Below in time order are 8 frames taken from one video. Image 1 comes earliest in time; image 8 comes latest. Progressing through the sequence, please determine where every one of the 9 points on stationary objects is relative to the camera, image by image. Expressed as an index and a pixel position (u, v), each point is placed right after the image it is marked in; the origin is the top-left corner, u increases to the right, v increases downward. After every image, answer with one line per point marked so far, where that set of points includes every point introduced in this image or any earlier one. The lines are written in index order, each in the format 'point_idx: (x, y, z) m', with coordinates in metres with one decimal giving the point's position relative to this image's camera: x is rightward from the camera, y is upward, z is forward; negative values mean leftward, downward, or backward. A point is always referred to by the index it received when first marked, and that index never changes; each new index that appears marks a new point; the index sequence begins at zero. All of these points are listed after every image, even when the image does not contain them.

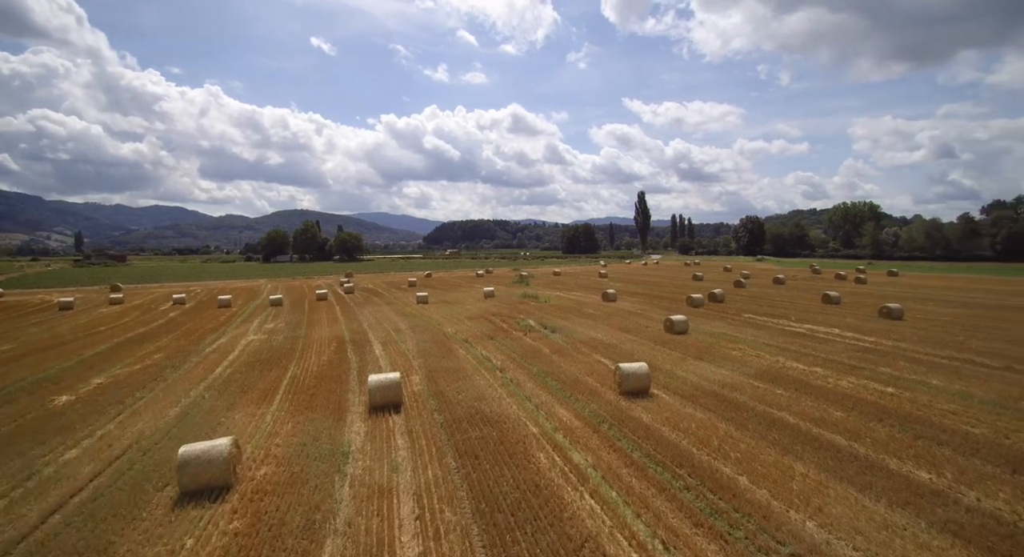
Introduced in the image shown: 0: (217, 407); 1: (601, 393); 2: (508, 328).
0: (-5.9, -2.6, +10.2) m
1: (+1.8, -2.3, +10.4) m
2: (-0.2, -1.7, +17.1) m
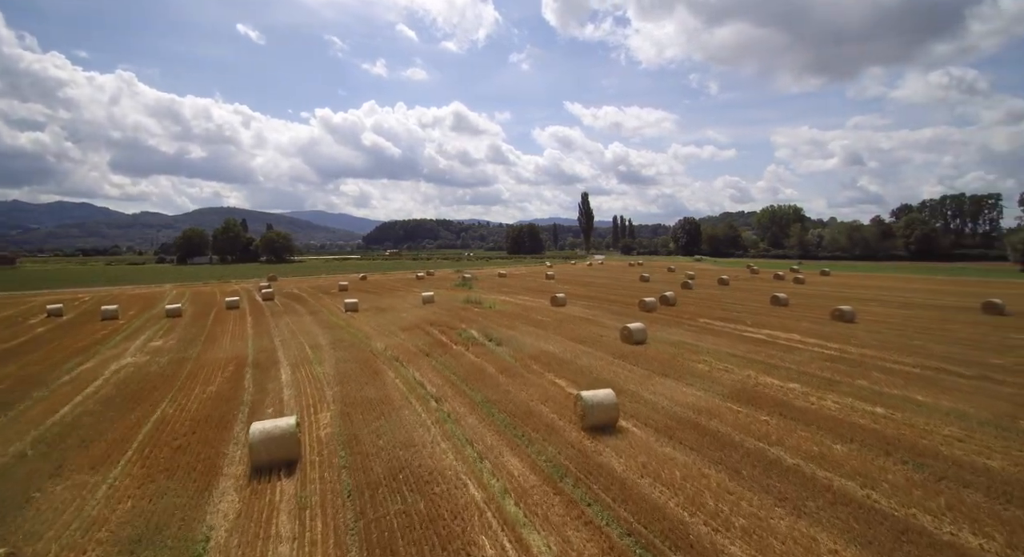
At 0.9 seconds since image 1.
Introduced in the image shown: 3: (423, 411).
0: (-6.9, -2.8, +7.4) m
1: (+0.8, -2.5, +8.4) m
2: (-1.9, -1.8, +14.8) m
3: (-1.6, -2.4, +9.3) m
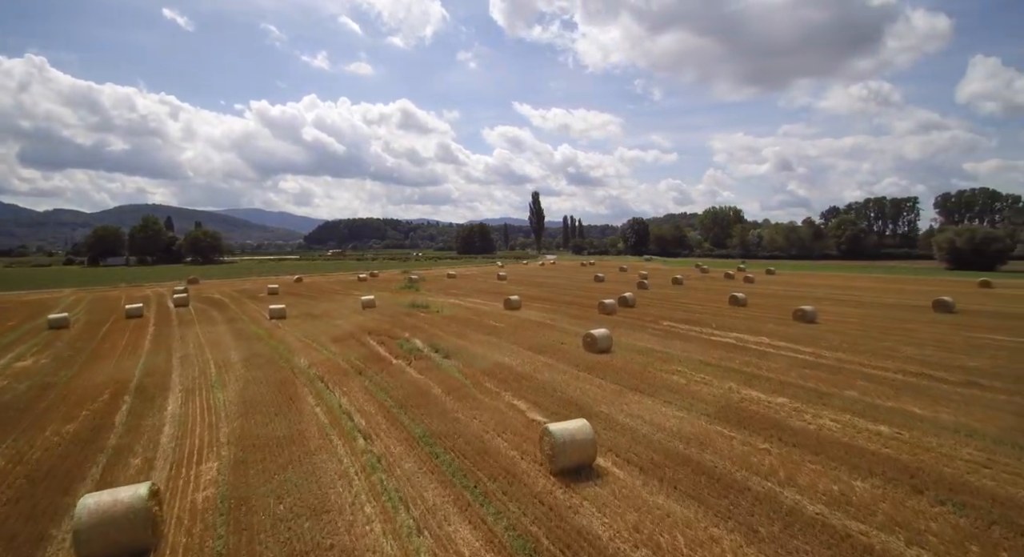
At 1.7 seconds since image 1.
0: (-7.4, -2.9, +4.8) m
1: (+0.1, -2.5, +6.5) m
2: (-3.2, -1.9, +12.7) m
3: (-2.3, -2.5, +7.2) m
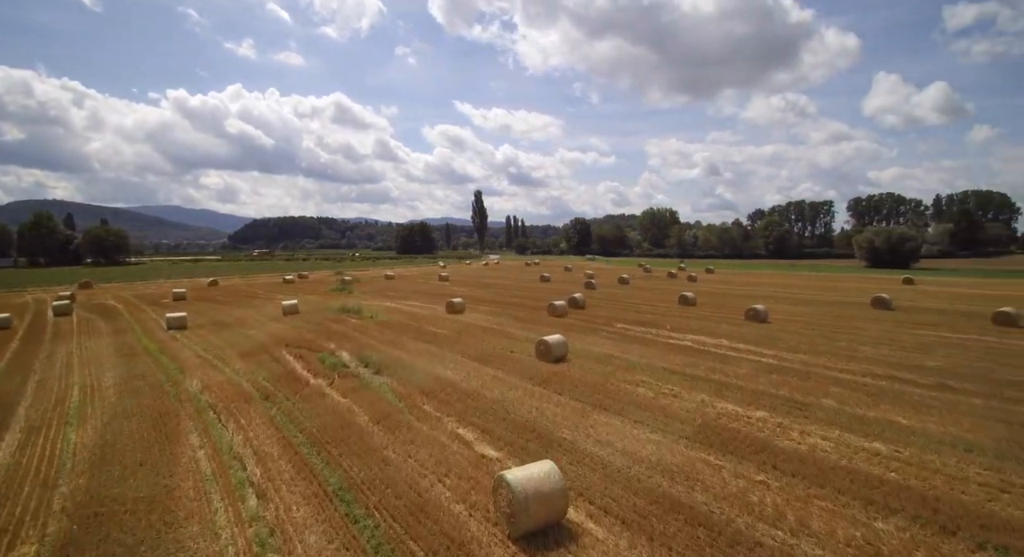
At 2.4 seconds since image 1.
0: (-7.6, -2.9, +2.3) m
1: (-0.4, -2.5, +4.9) m
2: (-4.4, -2.0, +10.6) m
3: (-2.9, -2.5, +5.2) m
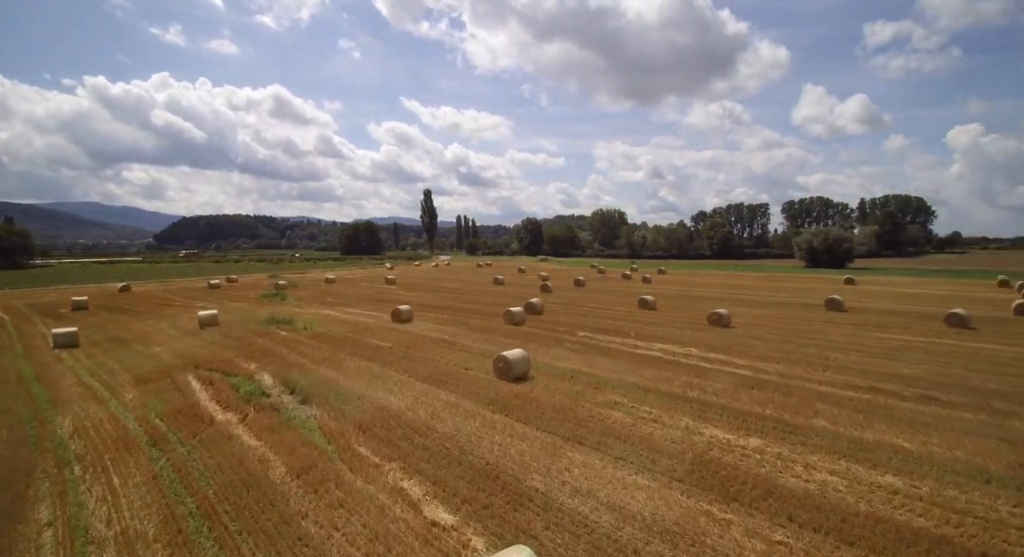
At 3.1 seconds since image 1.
0: (-7.6, -3.1, +0.1) m
1: (-0.6, -2.7, +3.3) m
2: (-5.1, -2.1, +8.6) m
3: (-3.1, -2.7, +3.4) m
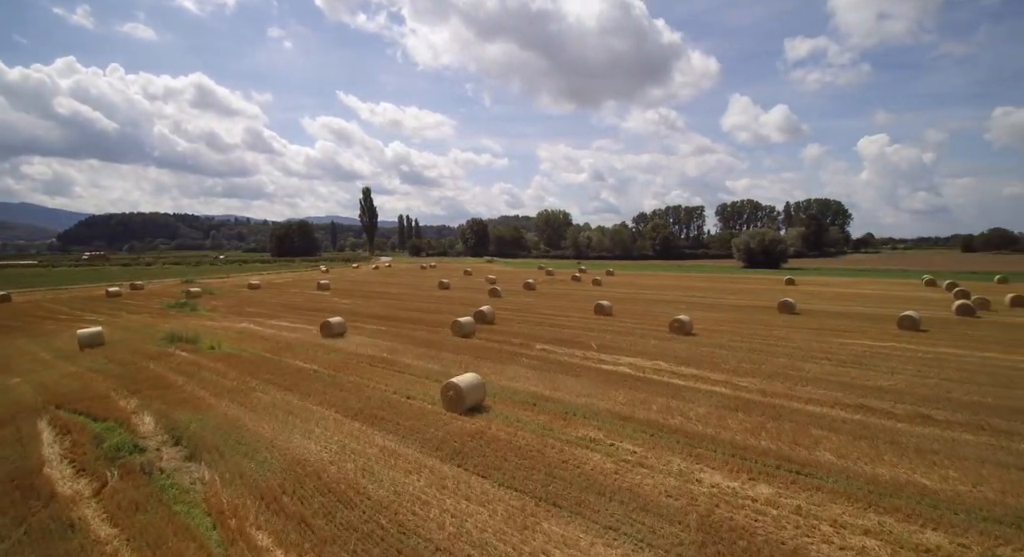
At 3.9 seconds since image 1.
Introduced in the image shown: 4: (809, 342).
0: (-7.2, -3.4, -2.5) m
1: (-0.6, -2.9, +1.5) m
2: (-5.7, -2.4, +6.3) m
3: (-3.2, -2.9, +1.3) m
4: (+9.3, -2.0, +16.2) m
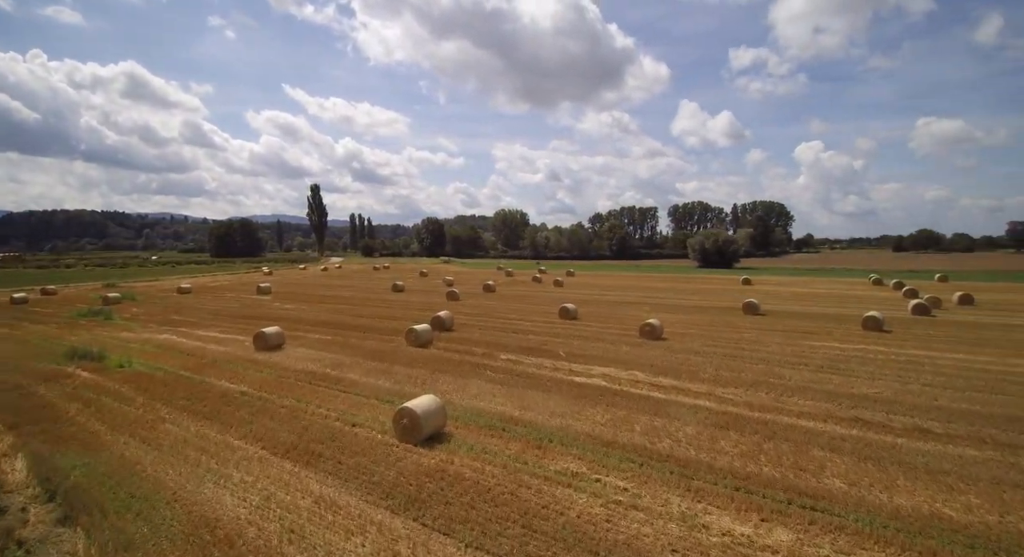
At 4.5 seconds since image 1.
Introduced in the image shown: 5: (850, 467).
0: (-6.7, -3.5, -4.4) m
1: (-0.5, -3.0, +0.1) m
2: (-6.0, -2.5, +4.5) m
3: (-3.0, -3.0, -0.2) m
4: (+8.2, -2.1, +15.7) m
5: (+4.8, -2.6, +7.3) m
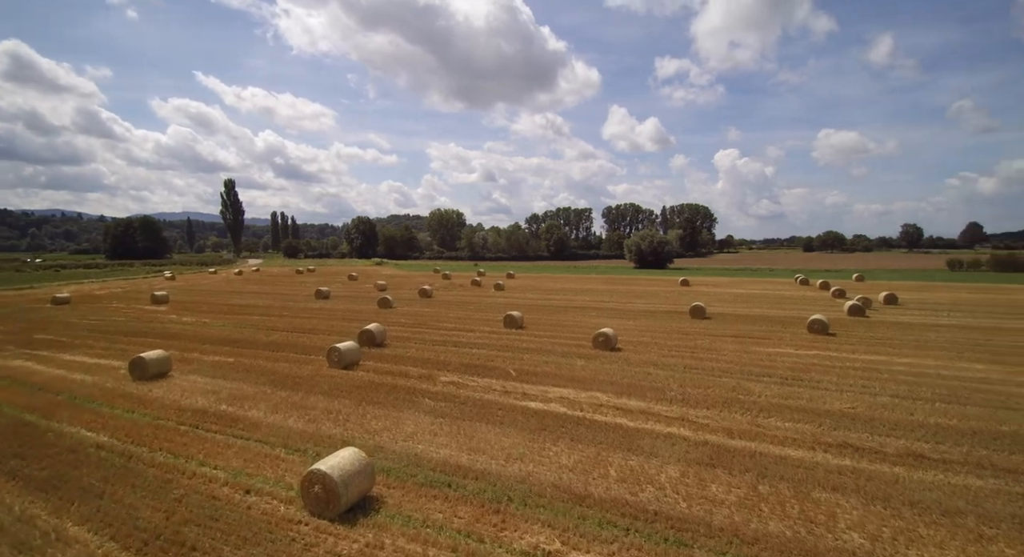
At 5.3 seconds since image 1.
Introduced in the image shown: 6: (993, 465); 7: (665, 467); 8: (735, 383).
0: (-5.7, -3.7, -6.8) m
1: (-0.1, -3.2, -1.6) m
2: (-6.1, -2.7, +2.1) m
3: (-2.6, -3.2, -2.3) m
4: (+6.5, -2.2, +14.9) m
5: (+4.2, -2.8, +6.2) m
6: (+7.1, -2.8, +7.6) m
7: (+2.2, -2.7, +7.2) m
8: (+5.0, -2.4, +11.8) m
